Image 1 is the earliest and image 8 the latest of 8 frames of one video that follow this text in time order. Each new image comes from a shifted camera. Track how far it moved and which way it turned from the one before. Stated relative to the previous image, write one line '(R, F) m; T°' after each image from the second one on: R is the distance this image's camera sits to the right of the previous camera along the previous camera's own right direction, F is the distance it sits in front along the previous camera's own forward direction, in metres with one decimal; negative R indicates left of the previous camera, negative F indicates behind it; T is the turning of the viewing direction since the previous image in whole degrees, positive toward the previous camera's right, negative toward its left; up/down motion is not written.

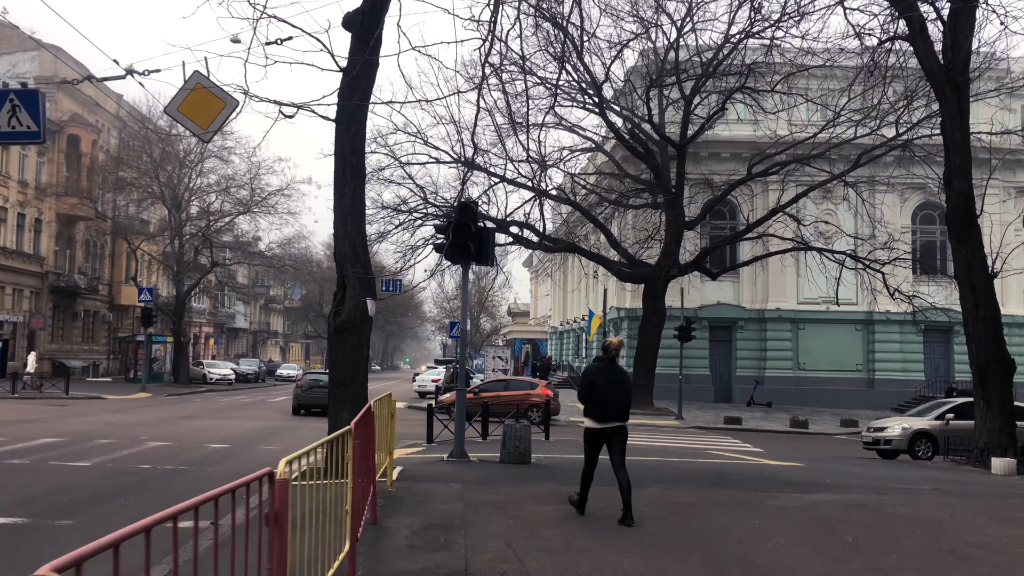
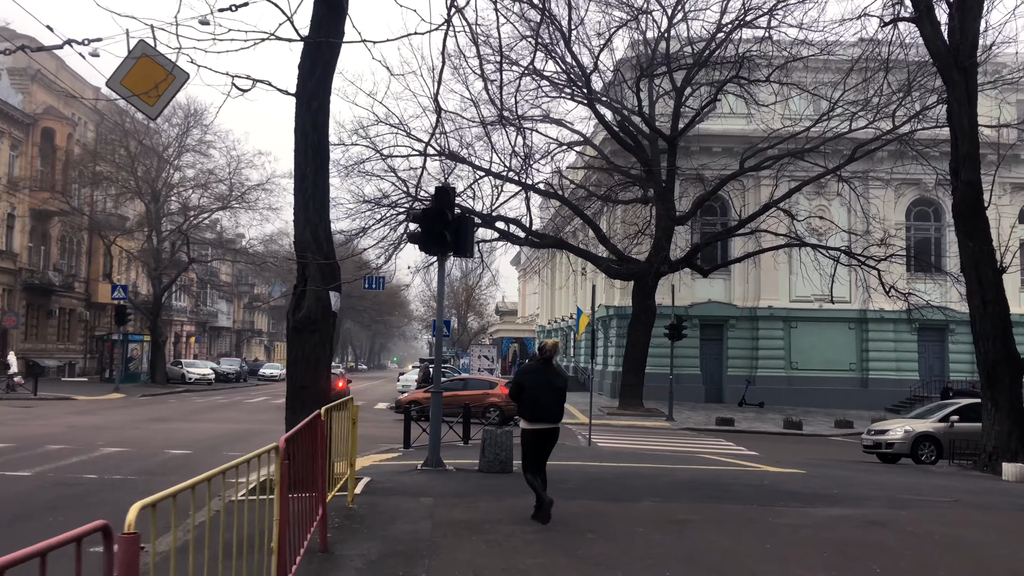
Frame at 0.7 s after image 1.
(+0.1, +0.8) m; +1°
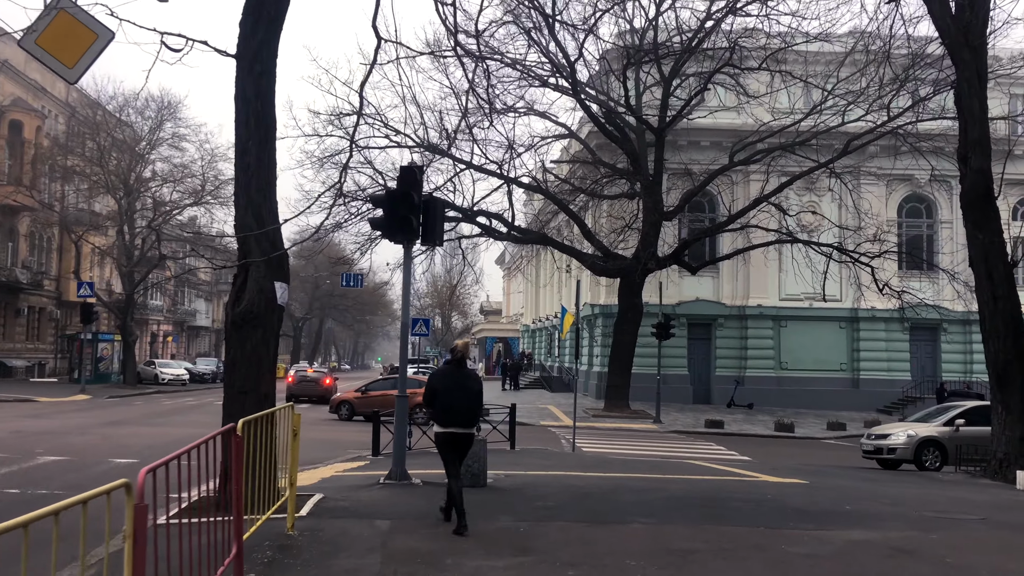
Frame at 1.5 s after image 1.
(+0.1, +1.0) m; +1°
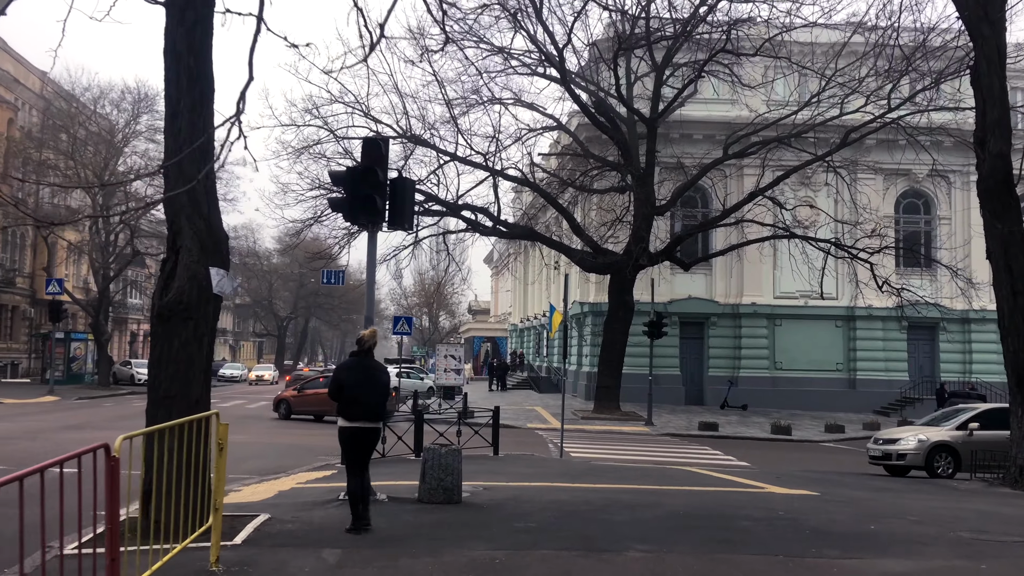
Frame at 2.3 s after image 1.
(+0.1, +1.0) m; +1°
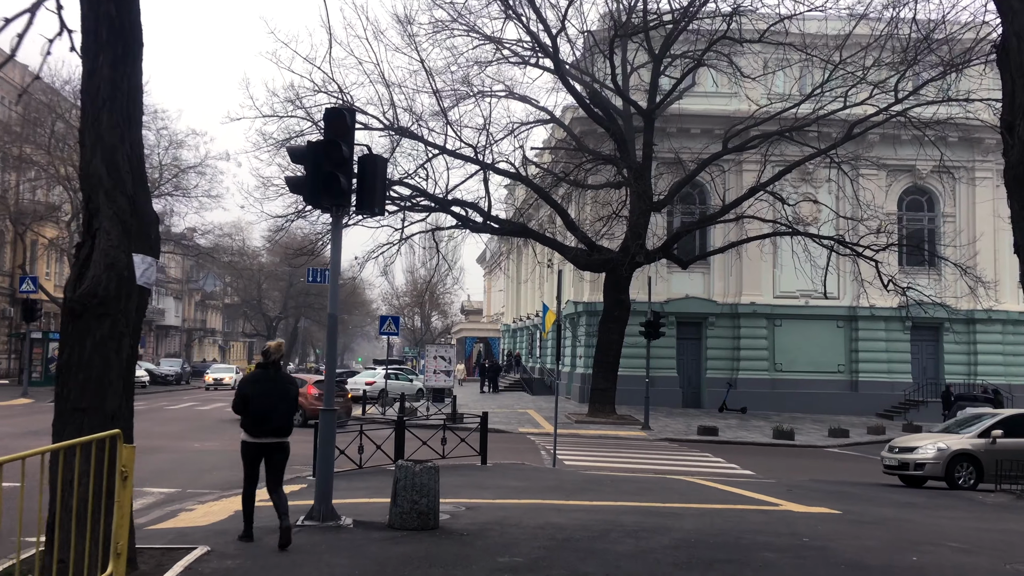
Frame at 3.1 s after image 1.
(+0.1, +1.0) m; 0°
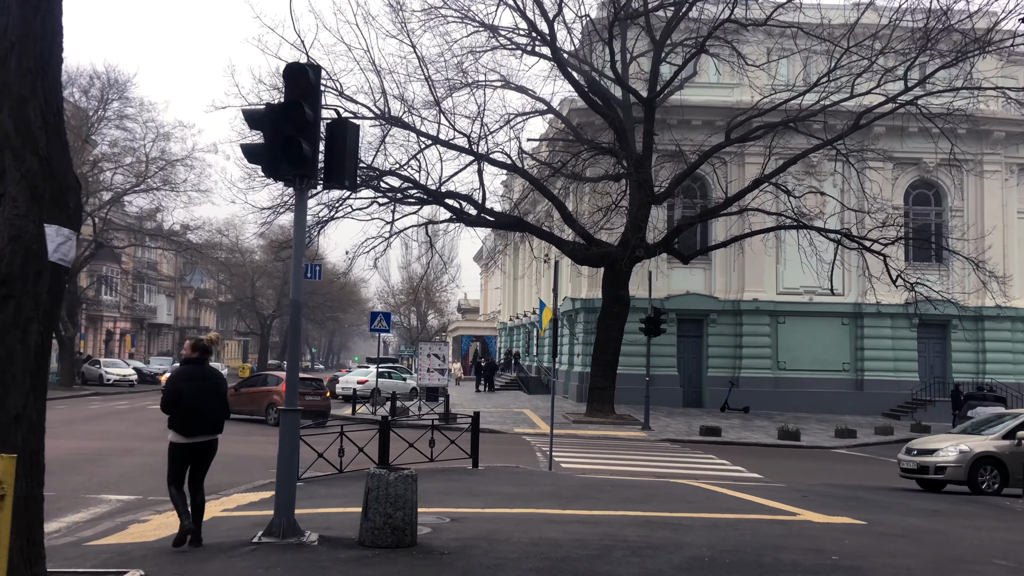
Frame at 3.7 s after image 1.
(+0.1, +0.8) m; 0°
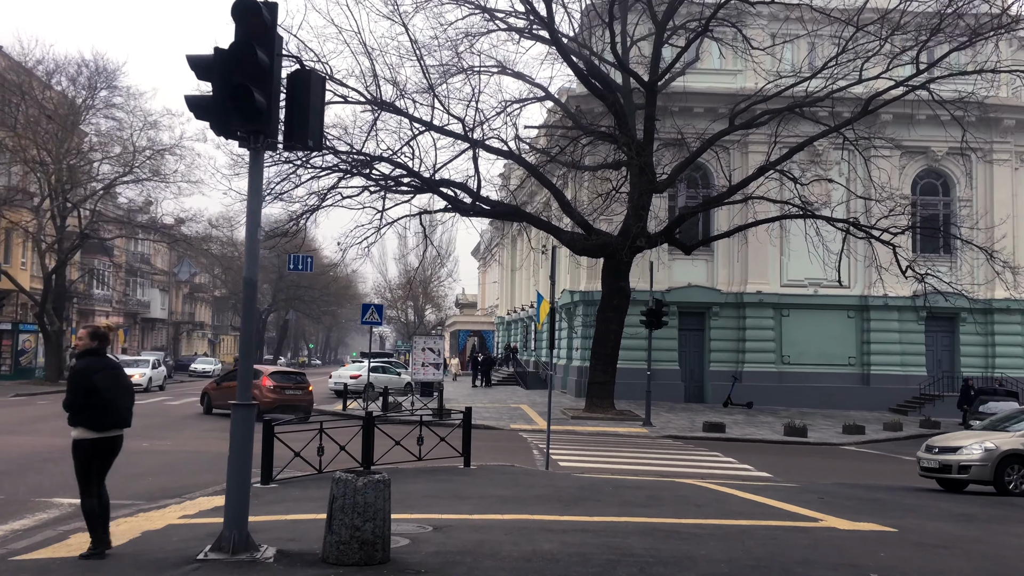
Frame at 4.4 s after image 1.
(+0.1, +0.8) m; 0°
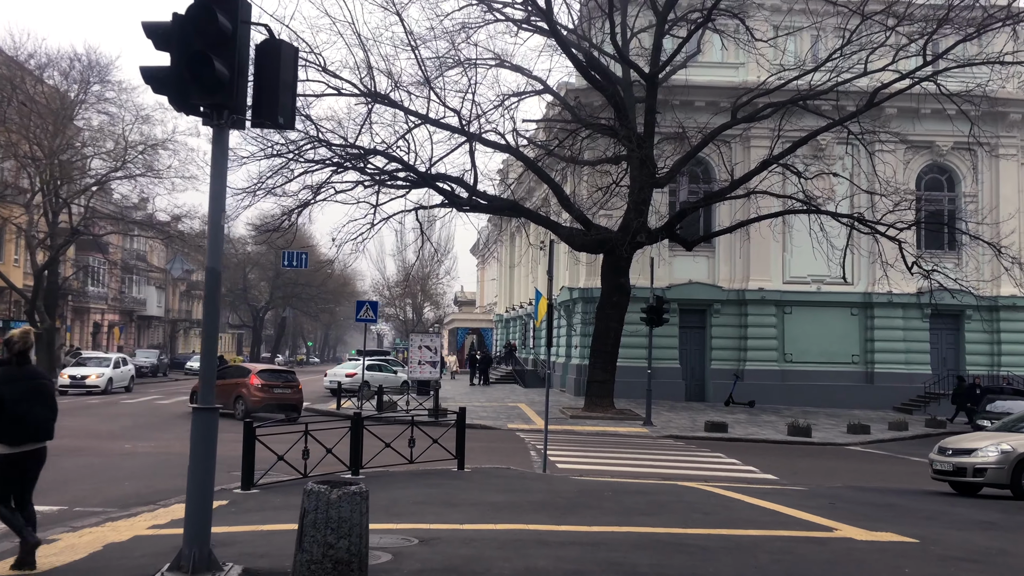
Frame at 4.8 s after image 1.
(0.0, +0.5) m; 0°
